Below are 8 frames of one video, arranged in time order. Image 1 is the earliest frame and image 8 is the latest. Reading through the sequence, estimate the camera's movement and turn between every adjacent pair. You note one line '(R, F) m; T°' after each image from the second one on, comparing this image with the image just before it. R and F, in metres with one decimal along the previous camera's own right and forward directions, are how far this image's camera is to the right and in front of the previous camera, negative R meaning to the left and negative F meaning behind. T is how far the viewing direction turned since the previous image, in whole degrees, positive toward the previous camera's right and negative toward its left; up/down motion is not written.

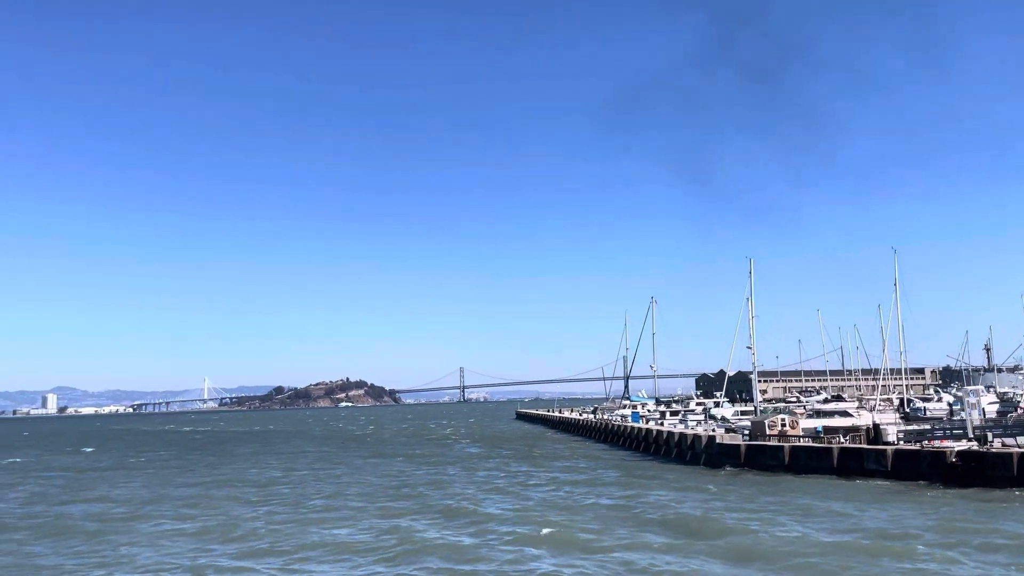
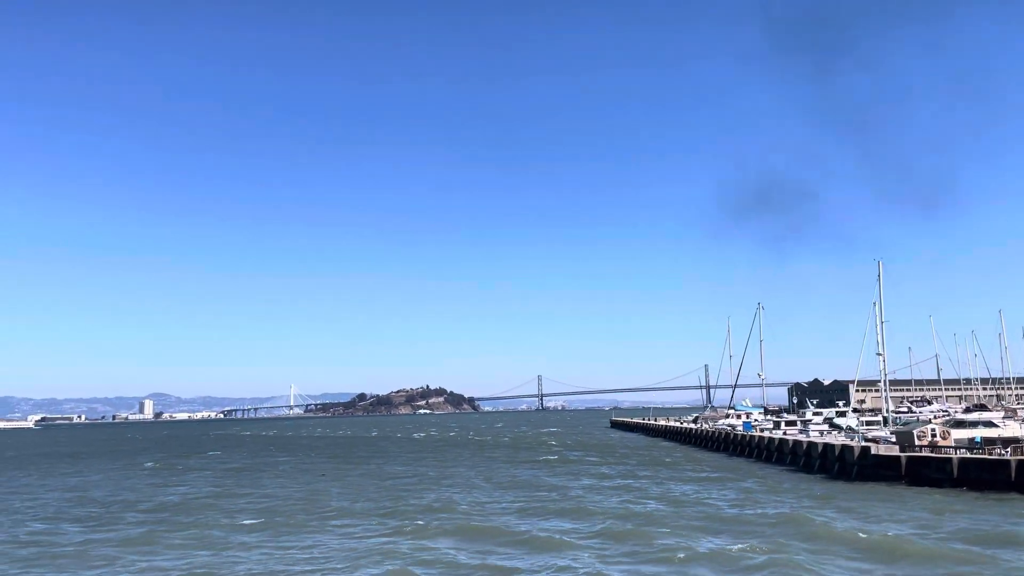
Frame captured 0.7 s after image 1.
(-3.8, +0.7) m; -5°
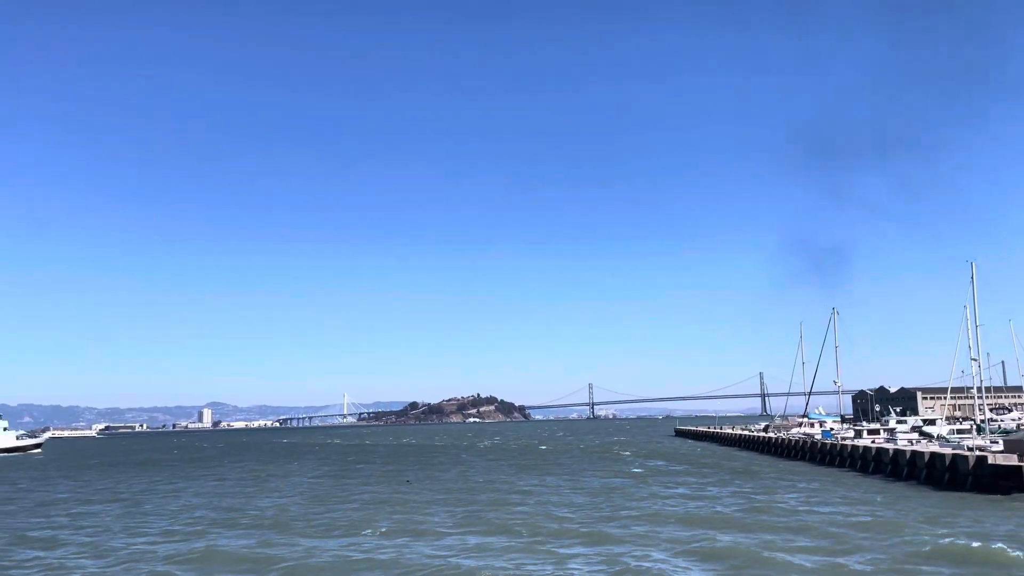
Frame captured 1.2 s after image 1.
(-2.7, +0.4) m; -3°
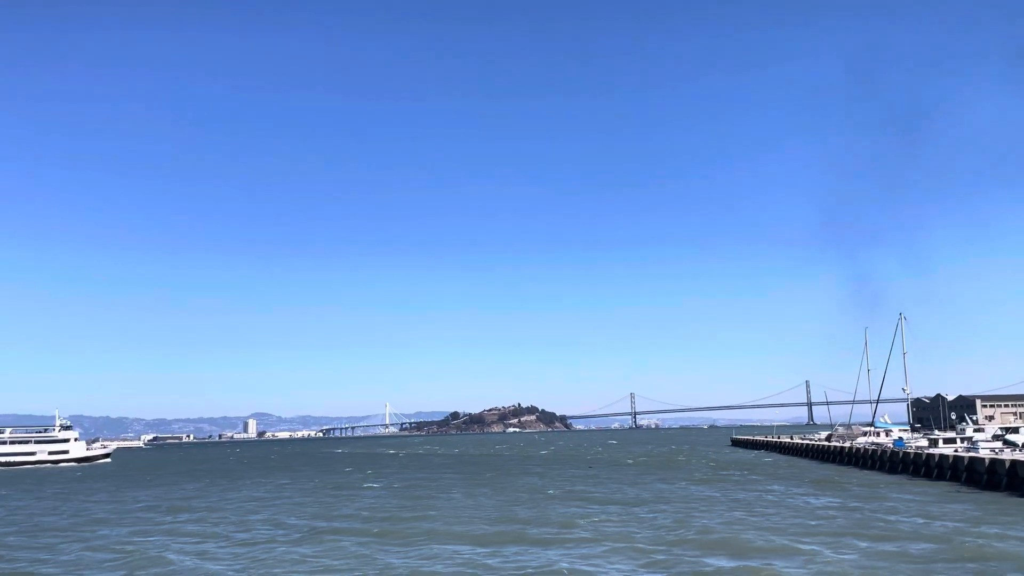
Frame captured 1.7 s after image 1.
(-2.9, +0.2) m; -2°
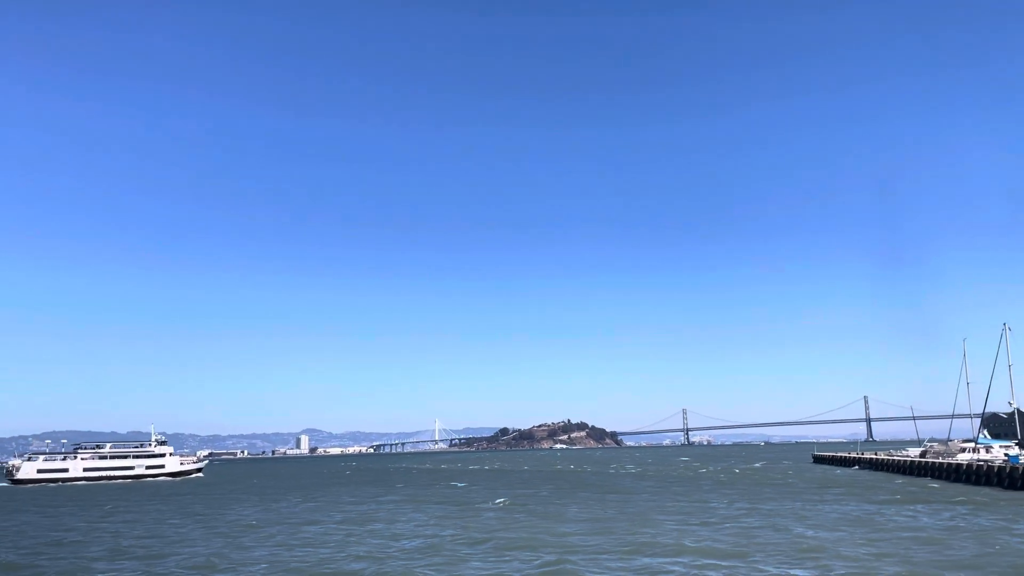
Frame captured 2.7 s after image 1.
(-6.3, +0.4) m; -2°
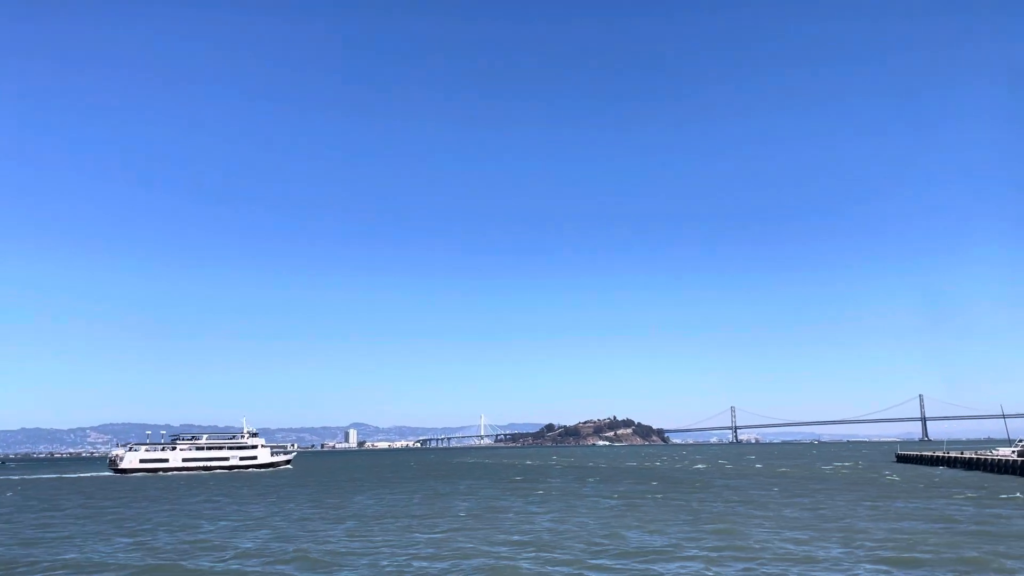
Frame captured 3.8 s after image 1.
(-7.0, +0.6) m; -2°
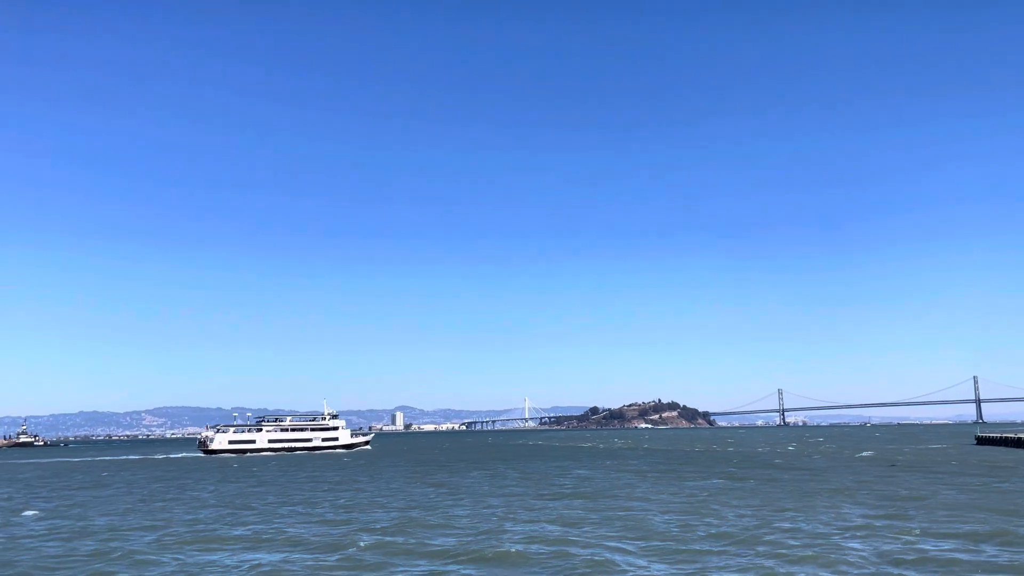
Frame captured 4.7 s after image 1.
(-5.6, +0.5) m; -2°
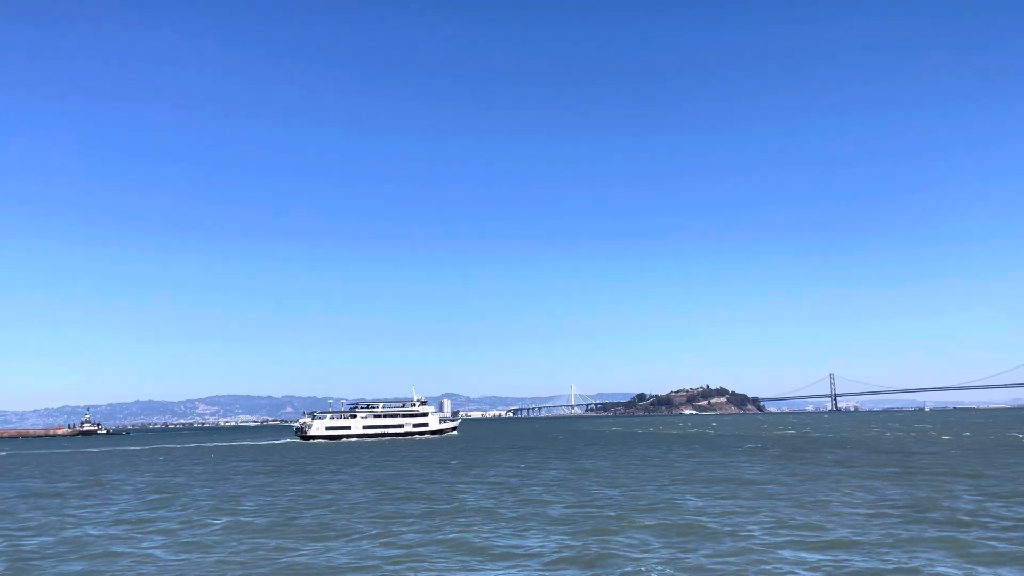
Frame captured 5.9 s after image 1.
(-7.2, +1.5) m; -2°
